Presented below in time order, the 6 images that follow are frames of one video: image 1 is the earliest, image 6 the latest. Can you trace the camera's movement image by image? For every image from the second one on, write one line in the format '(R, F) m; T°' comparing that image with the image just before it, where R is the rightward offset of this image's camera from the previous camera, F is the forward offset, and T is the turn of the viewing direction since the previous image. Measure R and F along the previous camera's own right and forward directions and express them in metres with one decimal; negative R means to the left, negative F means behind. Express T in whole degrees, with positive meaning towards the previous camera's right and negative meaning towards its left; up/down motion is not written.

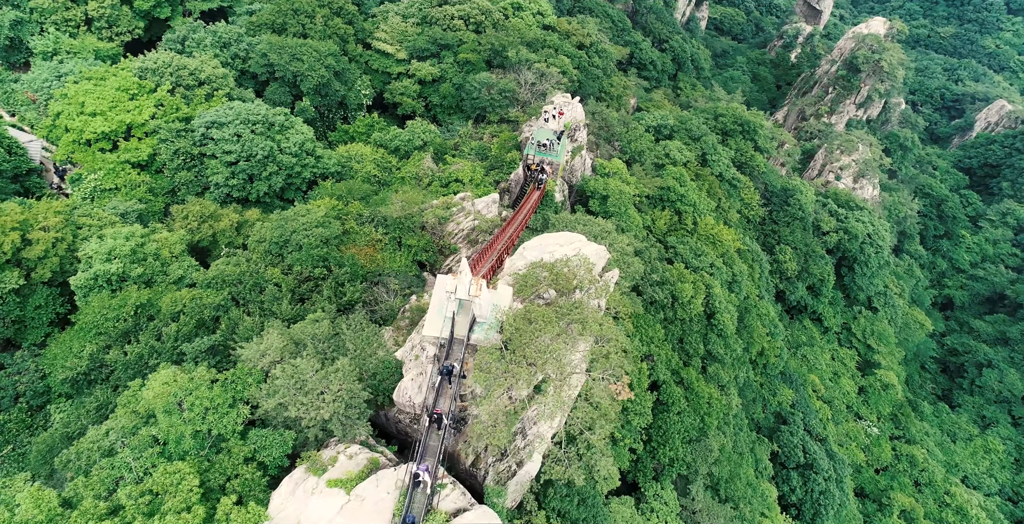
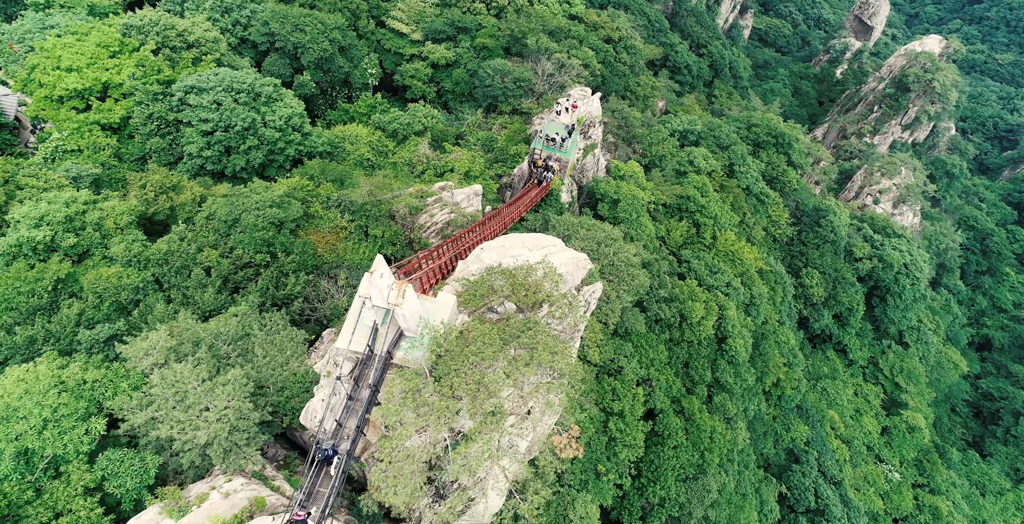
(+1.5, +2.5) m; -2°
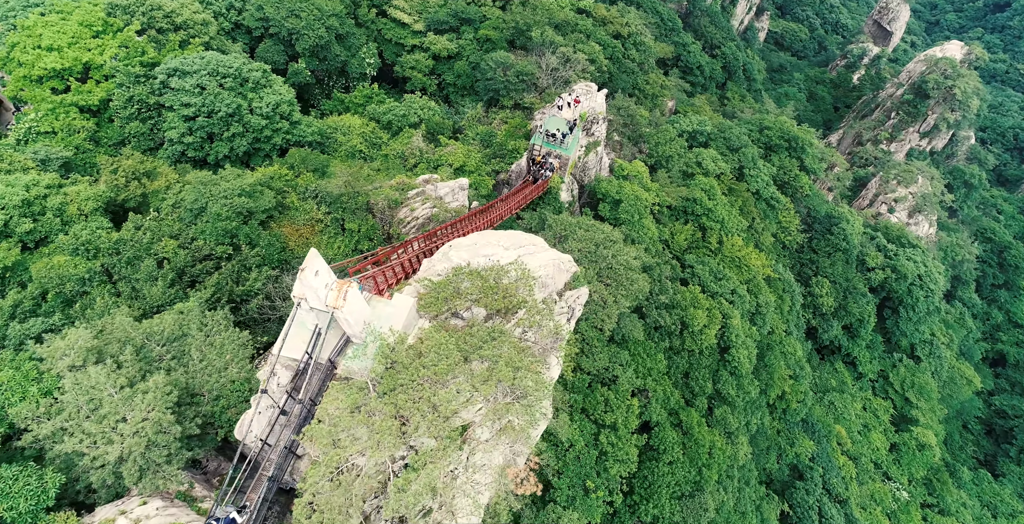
(+0.7, +1.2) m; -1°
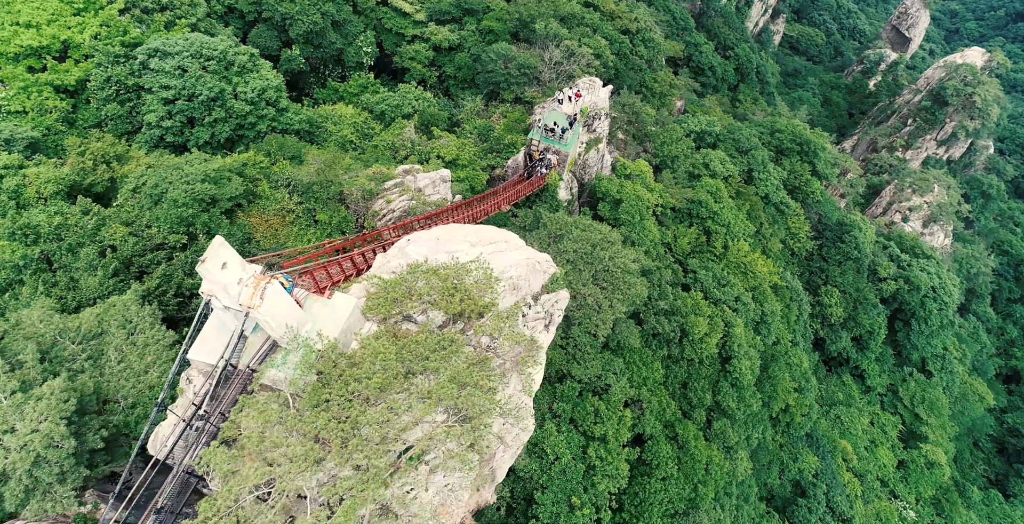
(+0.8, +1.2) m; -1°
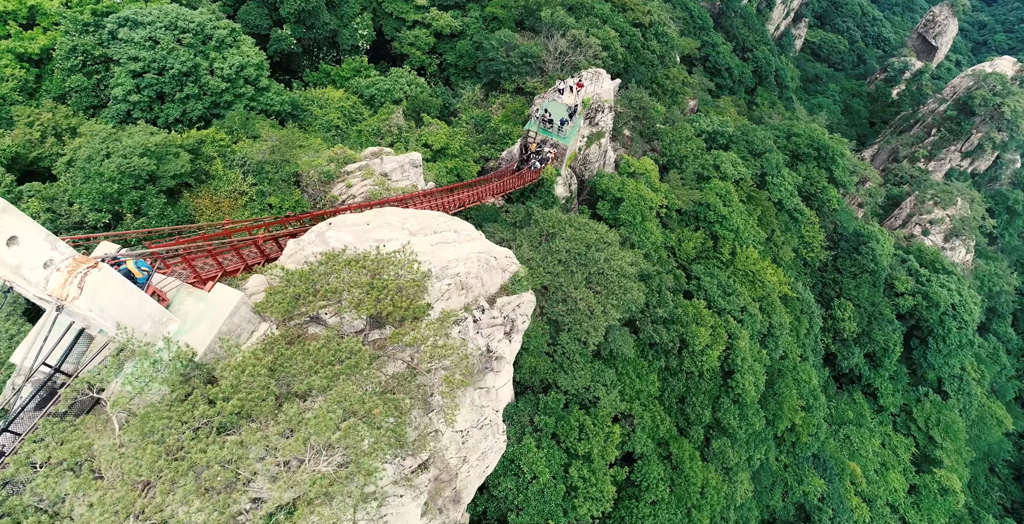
(+1.0, +1.7) m; -1°
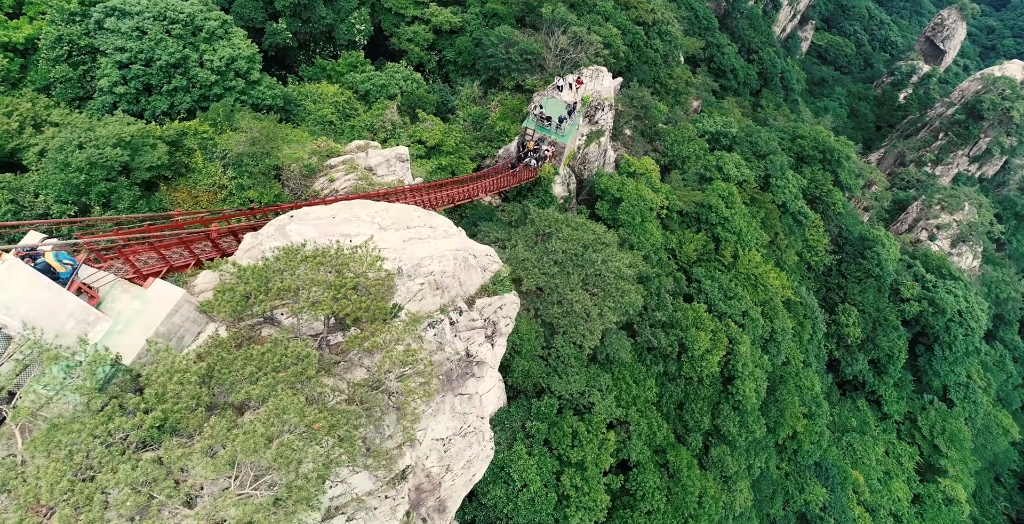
(+0.4, +0.6) m; 0°
